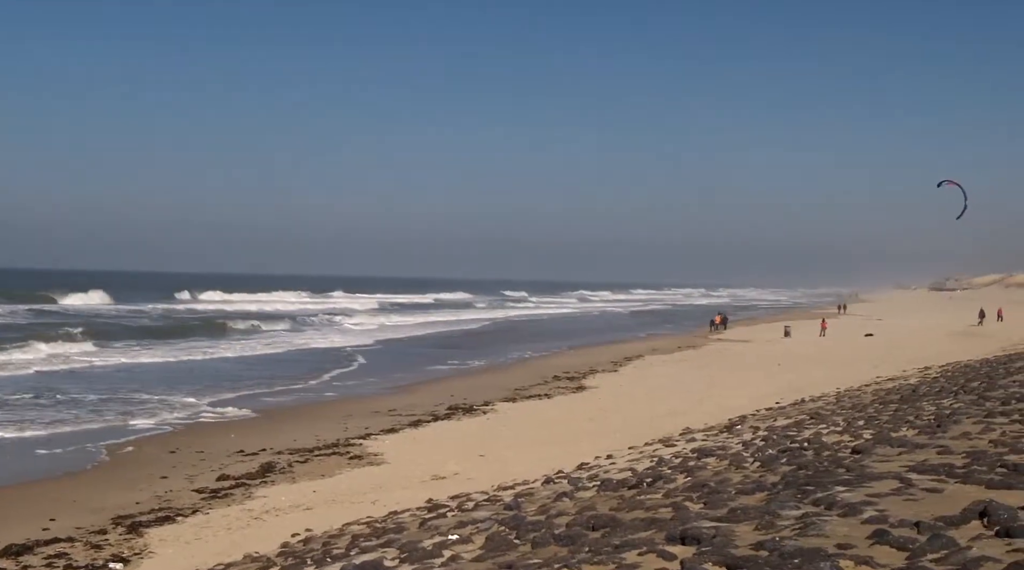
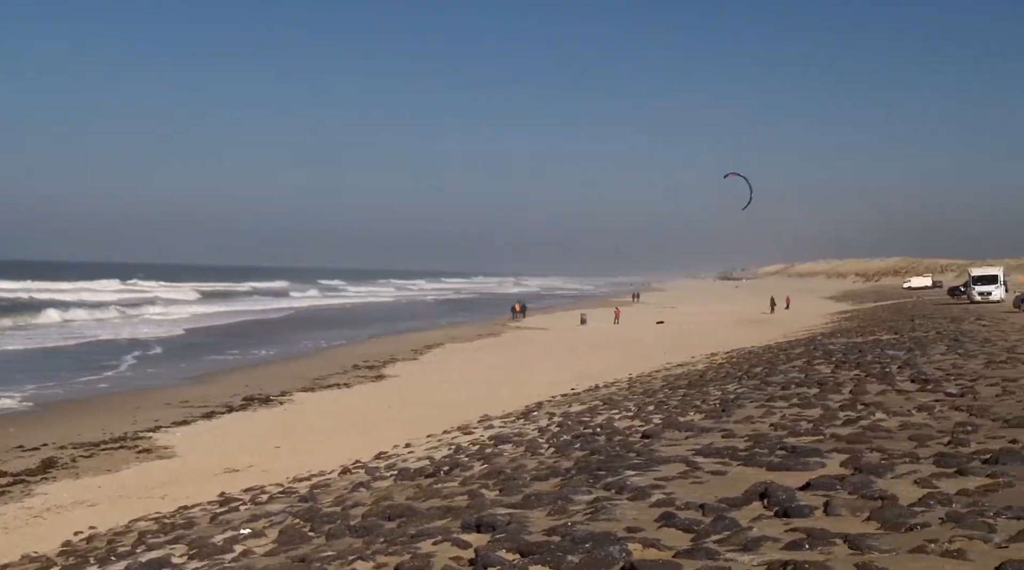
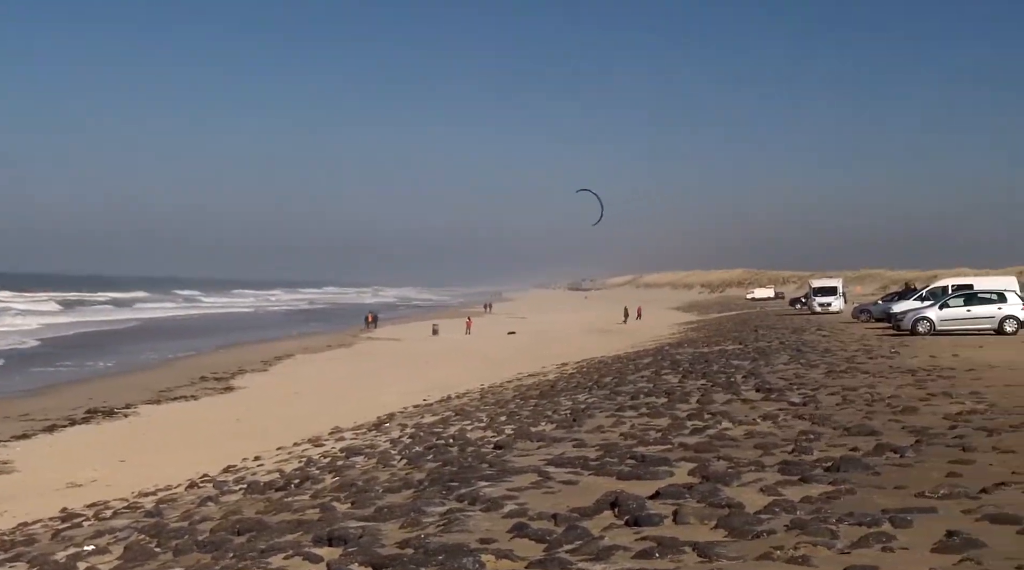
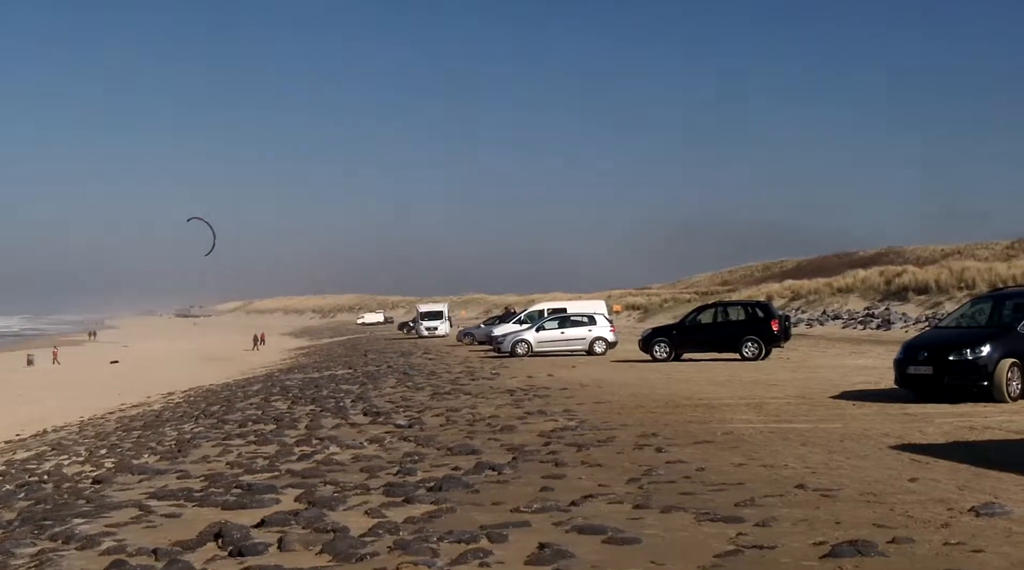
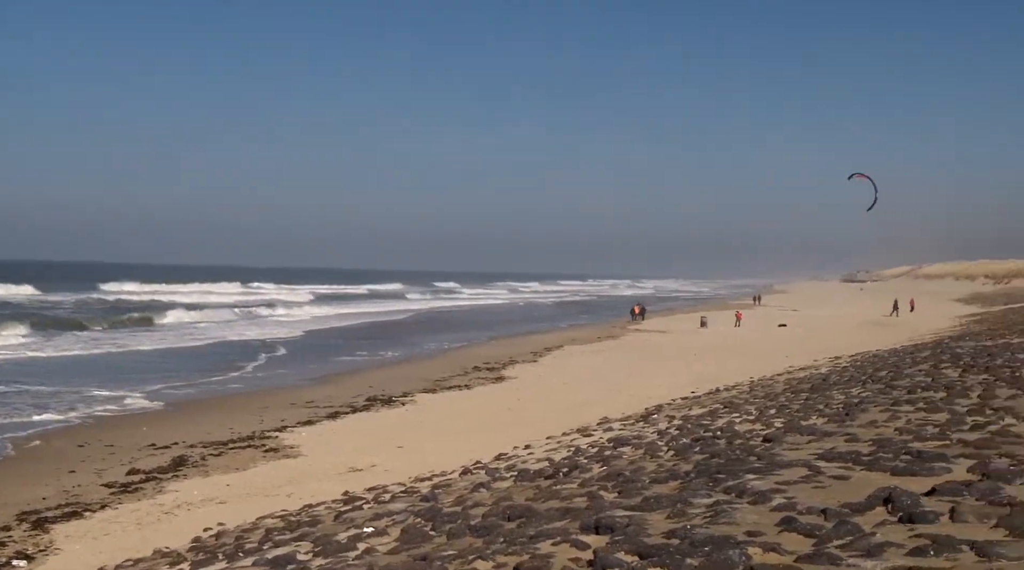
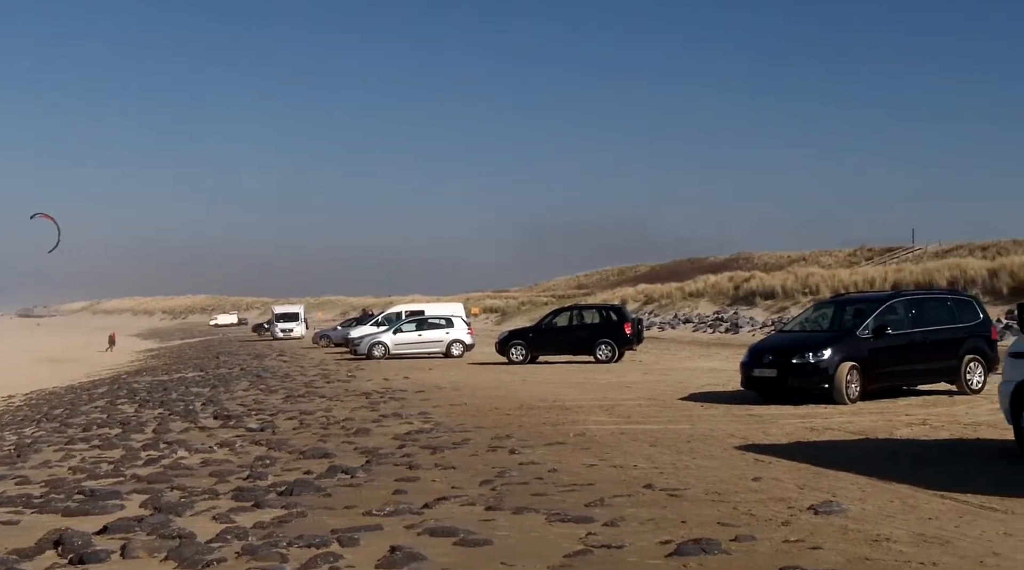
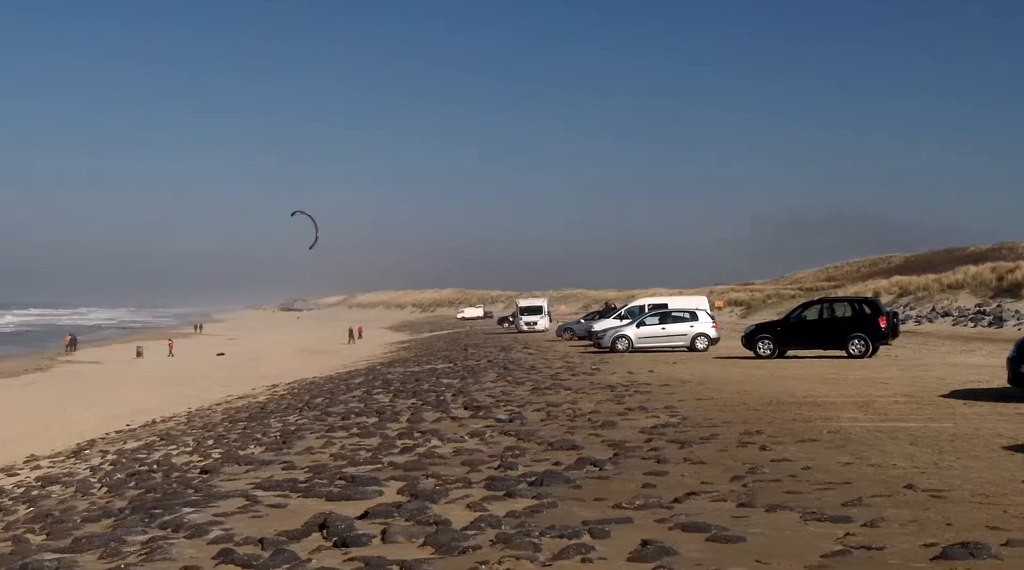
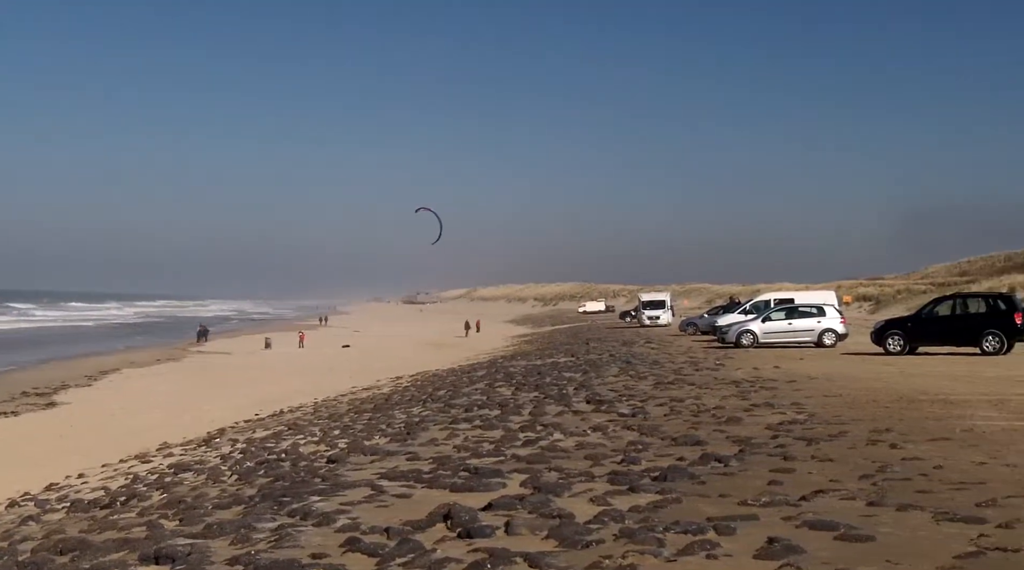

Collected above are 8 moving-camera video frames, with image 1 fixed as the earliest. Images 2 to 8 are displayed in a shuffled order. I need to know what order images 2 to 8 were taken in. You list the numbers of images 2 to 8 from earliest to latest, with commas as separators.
5, 2, 3, 8, 7, 4, 6
